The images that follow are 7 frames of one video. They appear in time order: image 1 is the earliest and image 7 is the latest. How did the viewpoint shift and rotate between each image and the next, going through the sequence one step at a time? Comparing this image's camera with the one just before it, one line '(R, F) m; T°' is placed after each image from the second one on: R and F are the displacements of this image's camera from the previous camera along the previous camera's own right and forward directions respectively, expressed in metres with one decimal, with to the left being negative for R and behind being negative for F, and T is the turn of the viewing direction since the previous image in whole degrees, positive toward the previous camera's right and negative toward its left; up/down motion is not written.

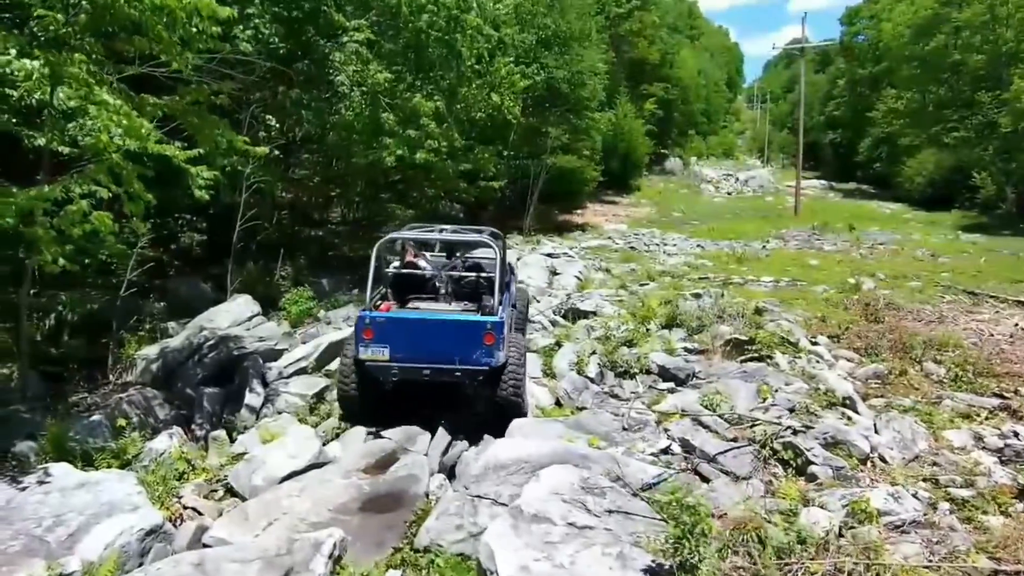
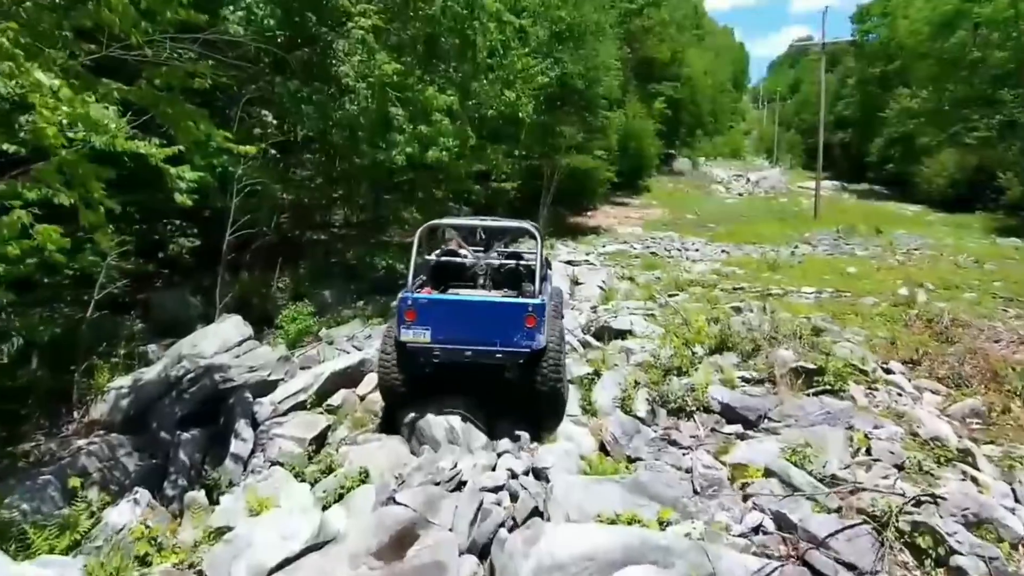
(-0.4, +1.5) m; 0°
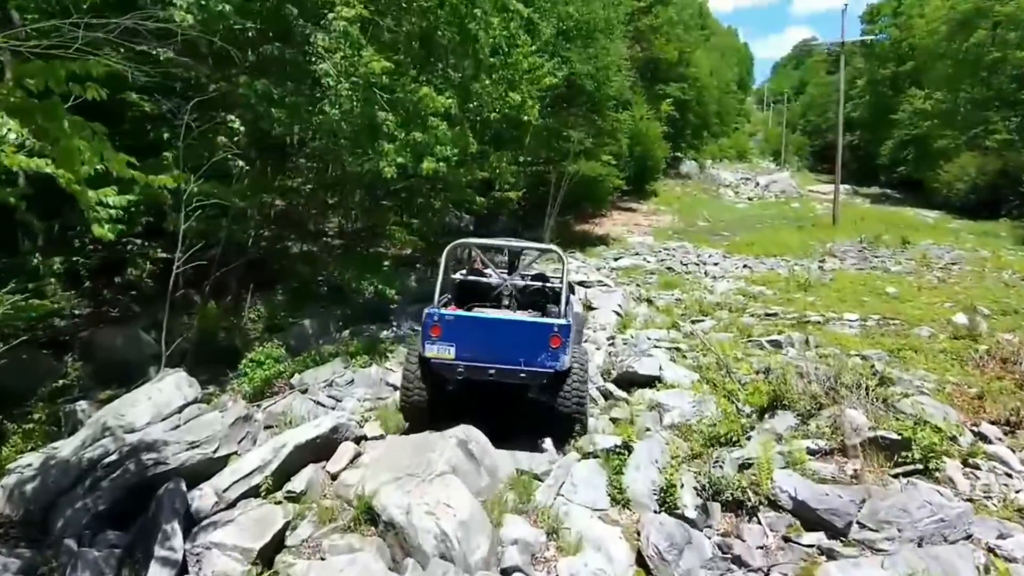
(-0.1, +1.9) m; 0°
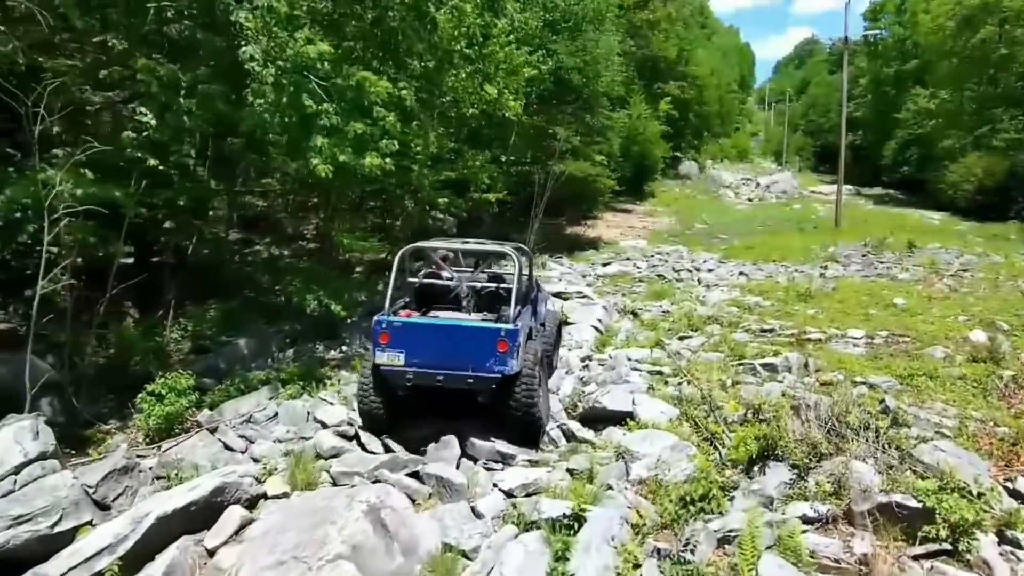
(+0.6, +1.6) m; 0°
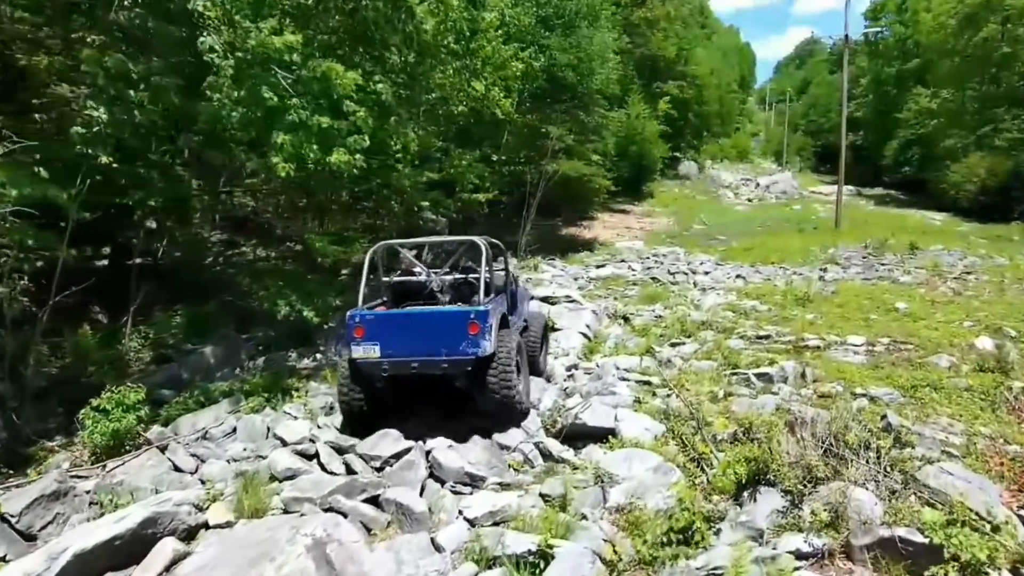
(+0.3, +0.6) m; 0°
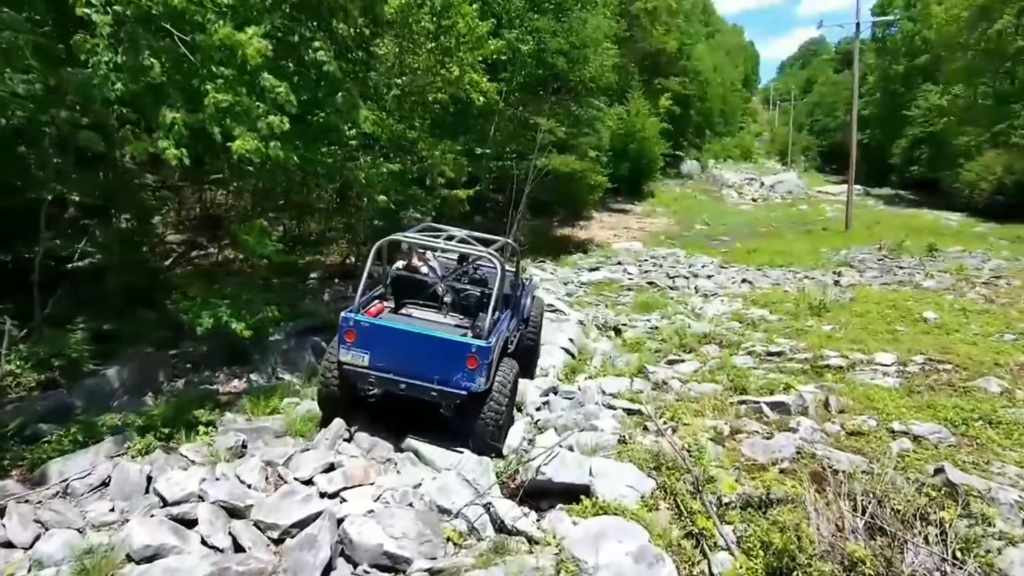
(+0.5, +1.9) m; 0°
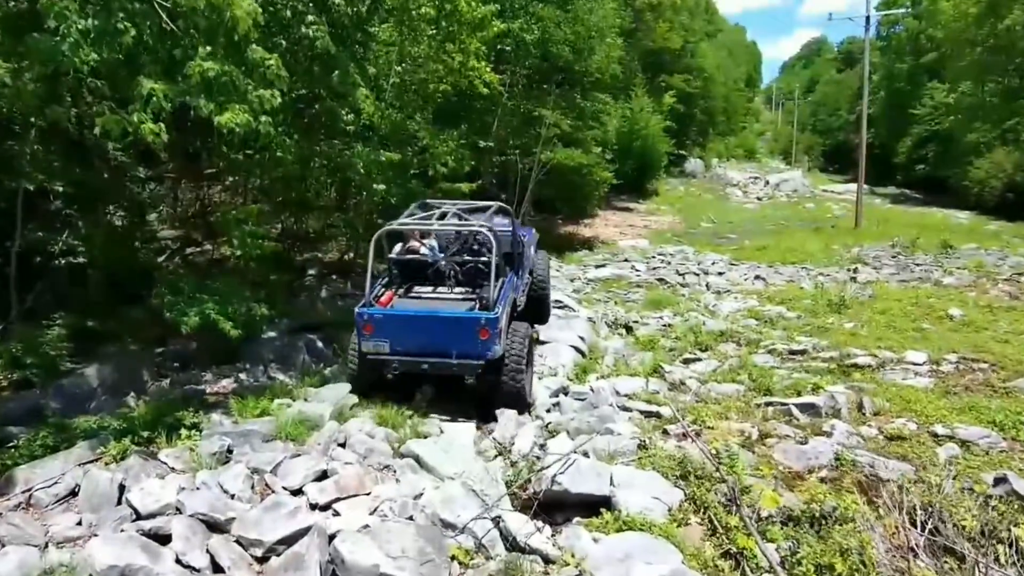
(-0.1, +0.7) m; 0°
